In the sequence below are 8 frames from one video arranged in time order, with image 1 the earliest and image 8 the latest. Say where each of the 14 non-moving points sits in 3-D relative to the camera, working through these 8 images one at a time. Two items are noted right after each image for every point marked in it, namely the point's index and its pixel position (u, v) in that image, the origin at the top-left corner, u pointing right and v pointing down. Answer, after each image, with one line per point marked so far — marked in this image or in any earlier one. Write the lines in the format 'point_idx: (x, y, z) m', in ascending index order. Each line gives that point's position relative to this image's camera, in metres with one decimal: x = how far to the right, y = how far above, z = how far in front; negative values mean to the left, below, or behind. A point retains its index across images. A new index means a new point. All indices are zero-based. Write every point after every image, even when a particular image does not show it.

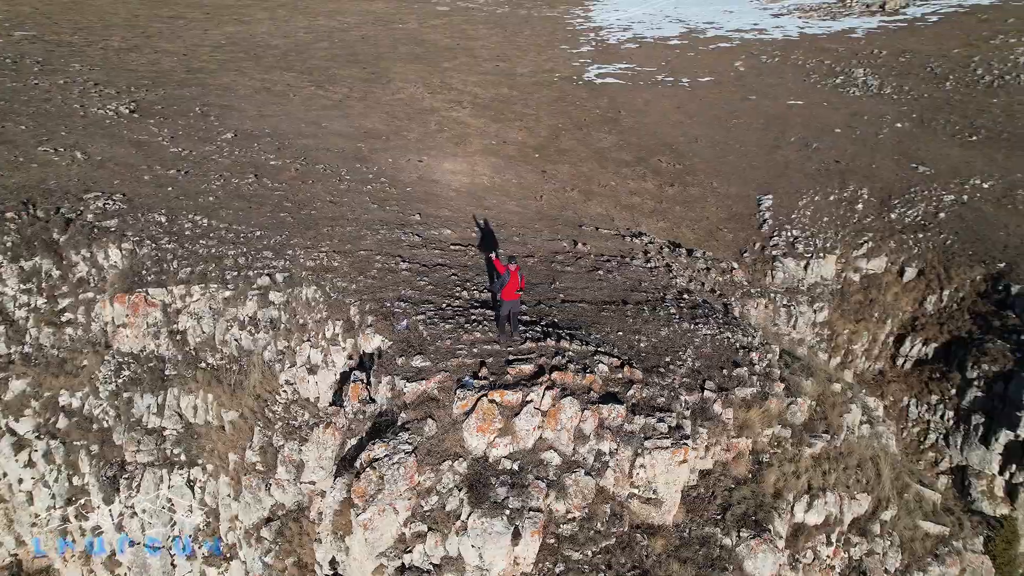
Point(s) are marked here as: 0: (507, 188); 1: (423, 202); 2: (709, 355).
0: (-0.1, +2.7, +17.6) m
1: (-1.9, +1.9, +14.8) m
2: (+2.9, -1.0, +9.9) m
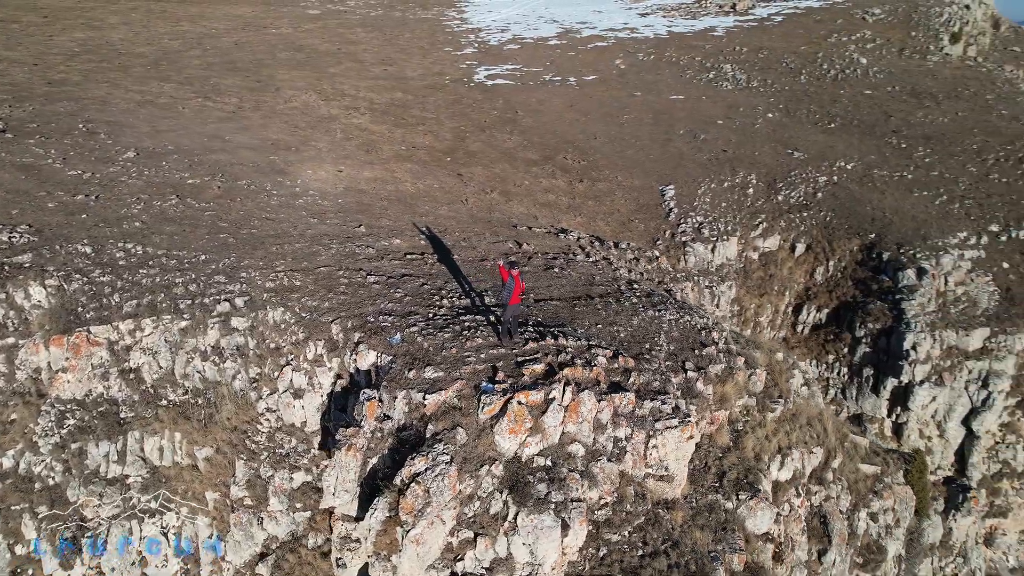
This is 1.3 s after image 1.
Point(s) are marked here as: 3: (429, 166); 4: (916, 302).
0: (-2.1, +2.5, +17.6) m
1: (-3.3, +1.7, +14.6) m
2: (+2.7, -0.8, +10.7) m
3: (-2.5, +3.7, +20.0) m
4: (+9.7, -0.3, +16.5) m
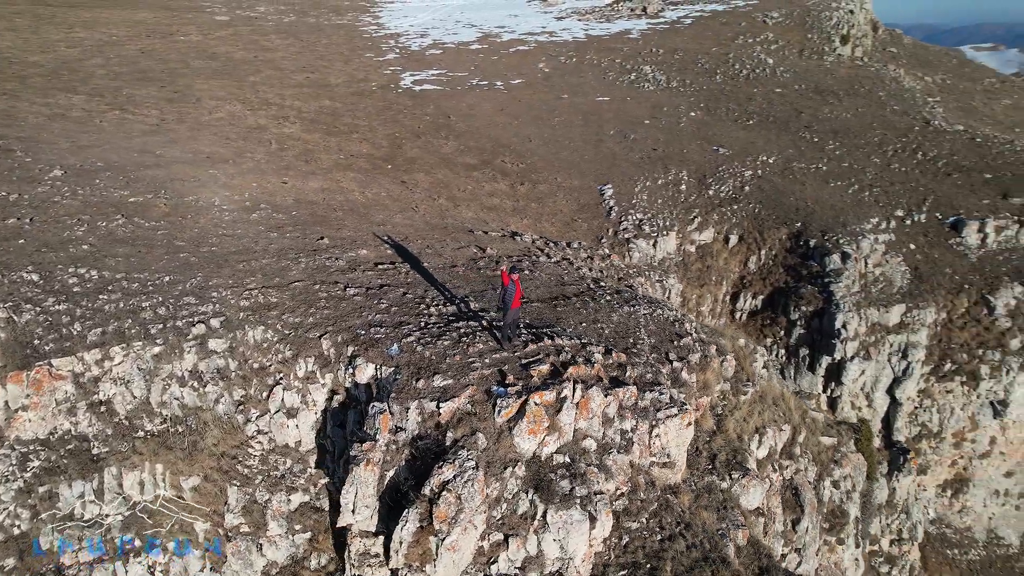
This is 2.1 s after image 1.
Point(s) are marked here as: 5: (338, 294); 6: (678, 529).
0: (-3.4, +2.3, +17.5) m
1: (-4.1, +1.4, +14.3) m
2: (+2.4, -0.7, +11.2) m
3: (-4.1, +3.4, +19.8) m
4: (+8.6, +0.1, +17.8) m
5: (-2.8, -0.1, +10.9) m
6: (+2.0, -2.9, +8.2) m
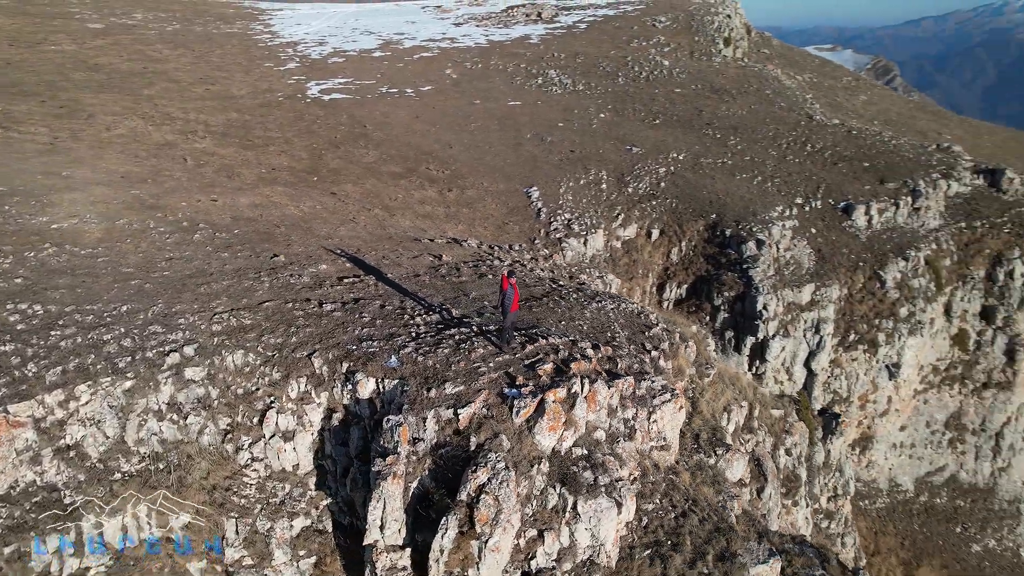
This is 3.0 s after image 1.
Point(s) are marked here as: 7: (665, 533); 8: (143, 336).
0: (-4.9, +1.9, +17.0) m
1: (-5.1, +1.0, +13.8) m
2: (+2.0, -0.6, +11.8) m
3: (-6.1, +2.9, +19.2) m
4: (+7.0, +0.5, +19.3) m
5: (-3.1, -0.4, +10.7) m
6: (+2.3, -2.8, +8.7) m
7: (+1.9, -3.0, +8.2) m
8: (-5.4, -0.7, +9.9) m
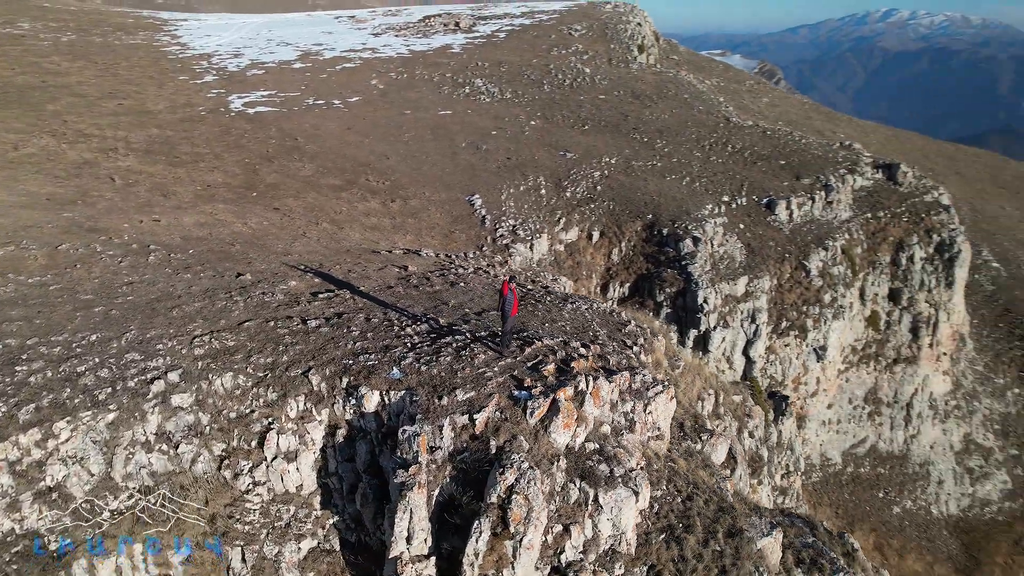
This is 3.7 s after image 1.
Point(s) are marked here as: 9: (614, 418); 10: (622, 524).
0: (-6.0, +1.4, +16.5) m
1: (-5.7, +0.6, +13.3) m
2: (+1.7, -0.6, +12.2) m
3: (-7.5, +2.4, +18.5) m
4: (+5.5, +0.7, +20.3) m
5: (-3.3, -0.6, +10.4) m
6: (+2.4, -2.8, +9.2) m
7: (+2.1, -2.9, +8.6) m
8: (-5.5, -1.1, +9.3) m
9: (+1.4, -1.8, +9.2) m
10: (+1.3, -2.9, +8.1) m
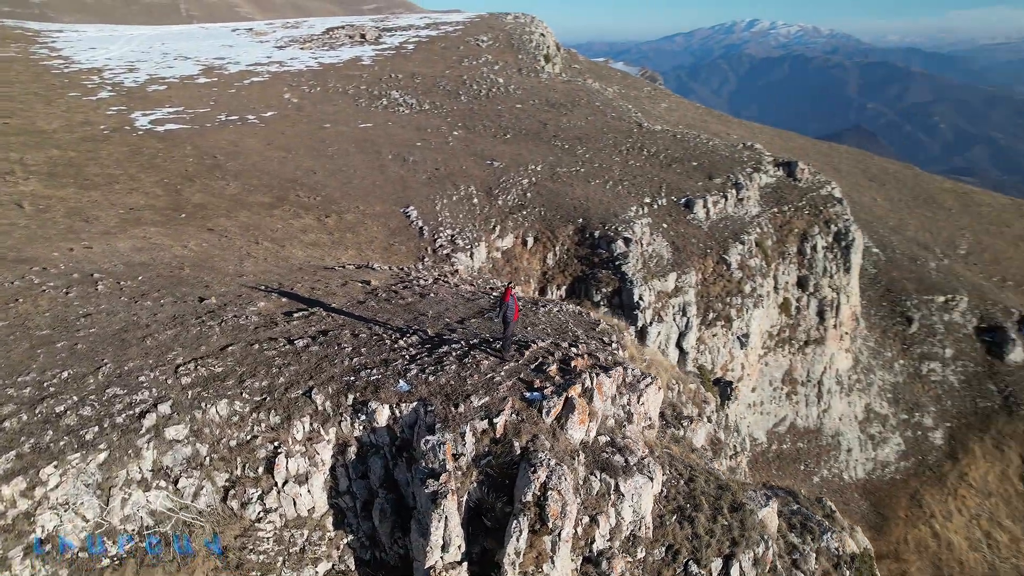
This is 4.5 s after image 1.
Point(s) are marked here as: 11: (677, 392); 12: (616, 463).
0: (-7.1, +0.9, +15.8) m
1: (-6.3, +0.1, +12.6) m
2: (+1.2, -0.7, +12.7) m
3: (-9.0, +1.6, +17.6) m
4: (+3.7, +0.7, +21.3) m
5: (-3.4, -0.9, +10.2) m
6: (+2.6, -2.7, +9.8) m
7: (+2.3, -2.9, +9.2) m
8: (-5.4, -1.5, +8.8) m
9: (+1.5, -1.8, +9.6) m
10: (+1.6, -2.8, +8.5) m
11: (+3.4, -2.2, +13.9) m
12: (+1.3, -2.3, +8.6) m
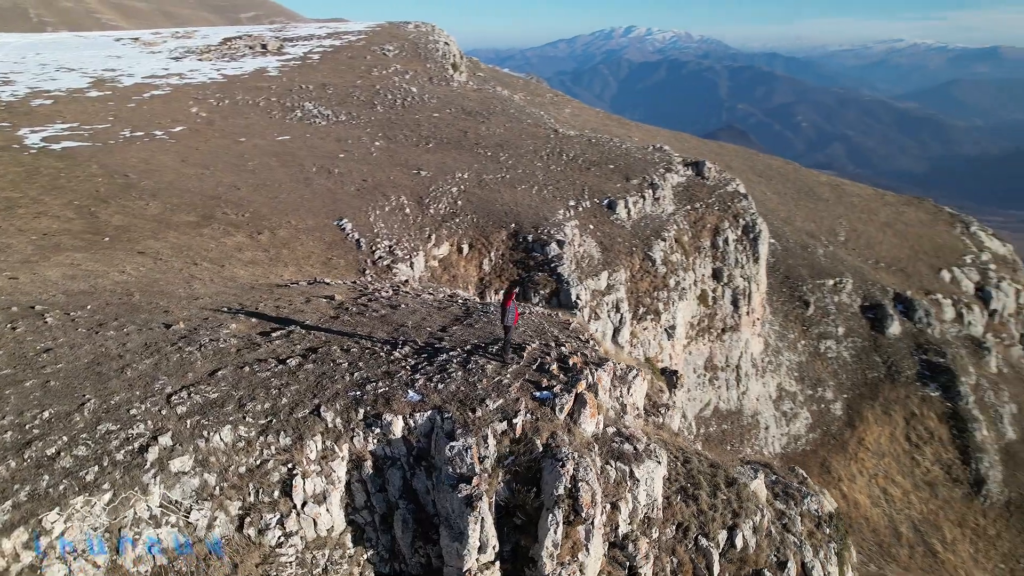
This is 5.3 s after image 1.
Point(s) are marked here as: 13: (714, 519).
0: (-8.1, +0.3, +15.0) m
1: (-6.7, -0.4, +11.9) m
2: (+0.7, -0.7, +13.1) m
3: (-10.2, +0.9, +16.4) m
4: (+1.8, +0.7, +22.0) m
5: (-3.5, -1.2, +9.9) m
6: (+2.6, -2.6, +10.4) m
7: (+2.5, -2.8, +9.8) m
8: (-5.1, -1.9, +8.2) m
9: (+1.5, -1.7, +10.1) m
10: (+1.9, -2.8, +9.1) m
11: (+2.8, -2.1, +14.6) m
12: (+1.5, -2.2, +9.1) m
13: (+2.8, -3.2, +9.4) m
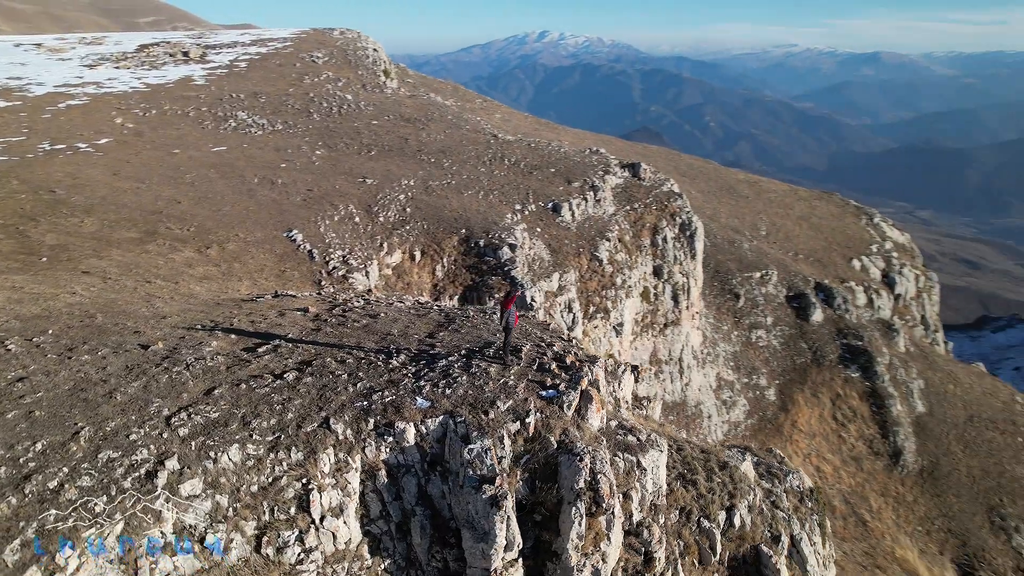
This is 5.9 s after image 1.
0: (-8.7, -0.2, +14.2) m
1: (-6.9, -0.8, +11.4) m
2: (+0.4, -0.7, +13.4) m
3: (-10.9, +0.4, +15.4) m
4: (+0.4, +0.7, +22.4) m
5: (-3.4, -1.4, +9.7) m
6: (+2.6, -2.5, +10.9) m
7: (+2.6, -2.7, +10.3) m
8: (-4.9, -2.1, +7.9) m
9: (+1.5, -1.7, +10.5) m
10: (+2.1, -2.7, +9.5) m
11: (+2.3, -2.1, +15.1) m
12: (+1.7, -2.2, +9.5) m
13: (+3.0, -3.2, +9.9) m
